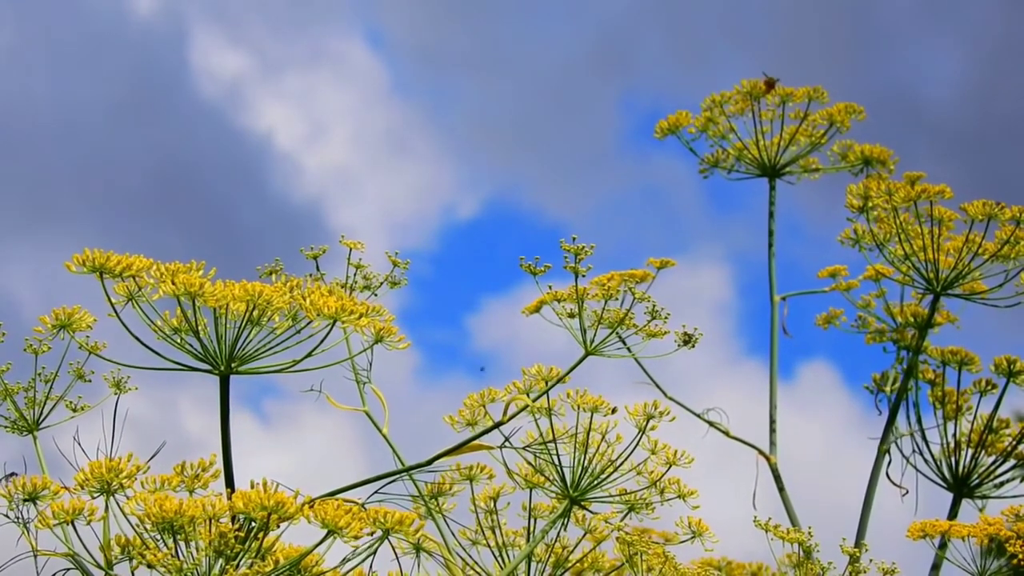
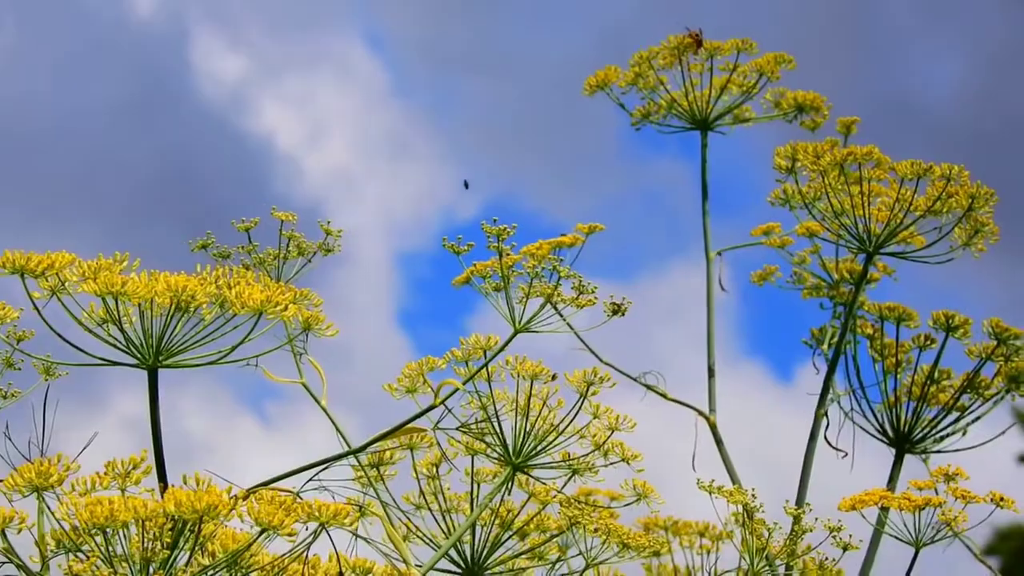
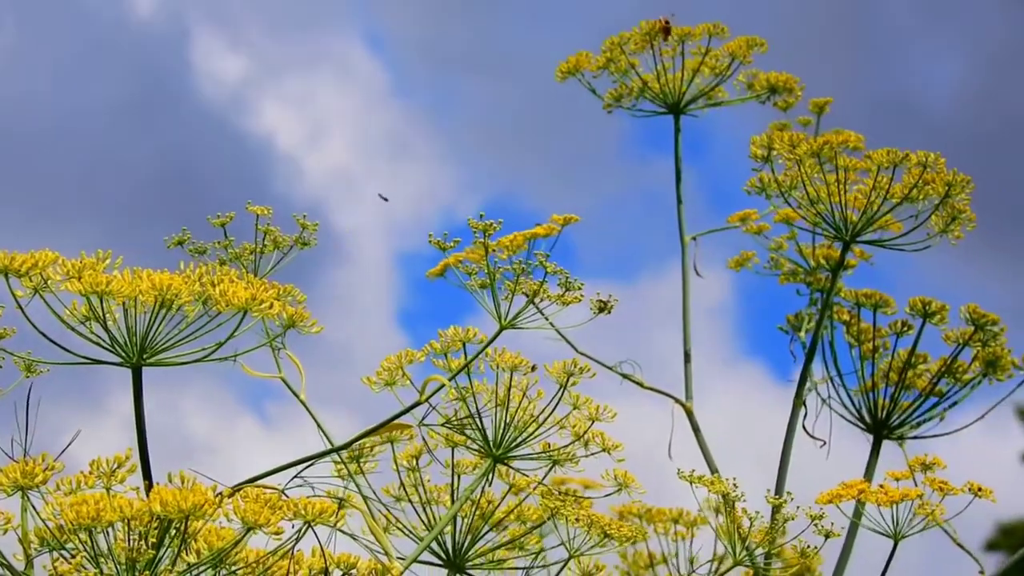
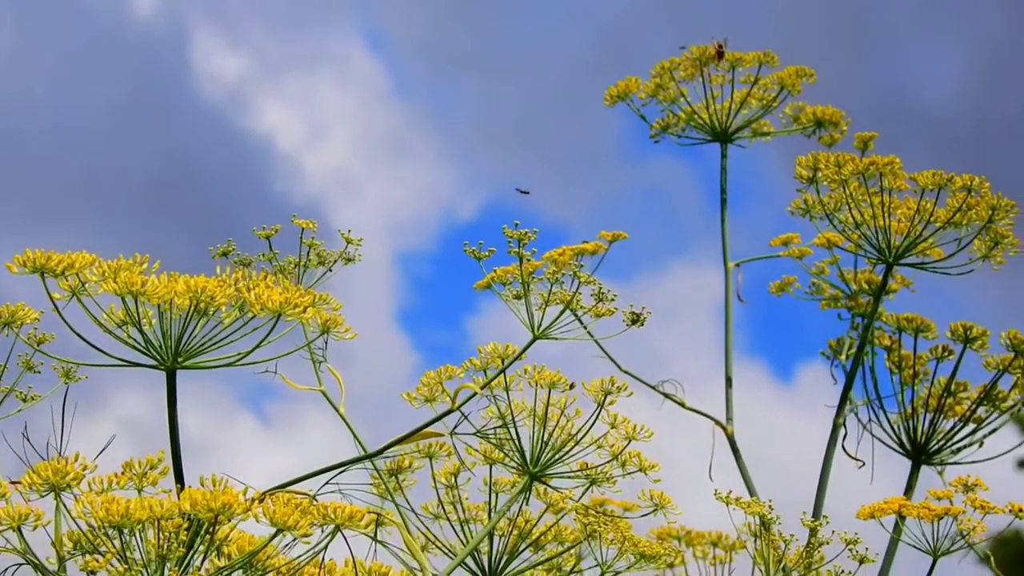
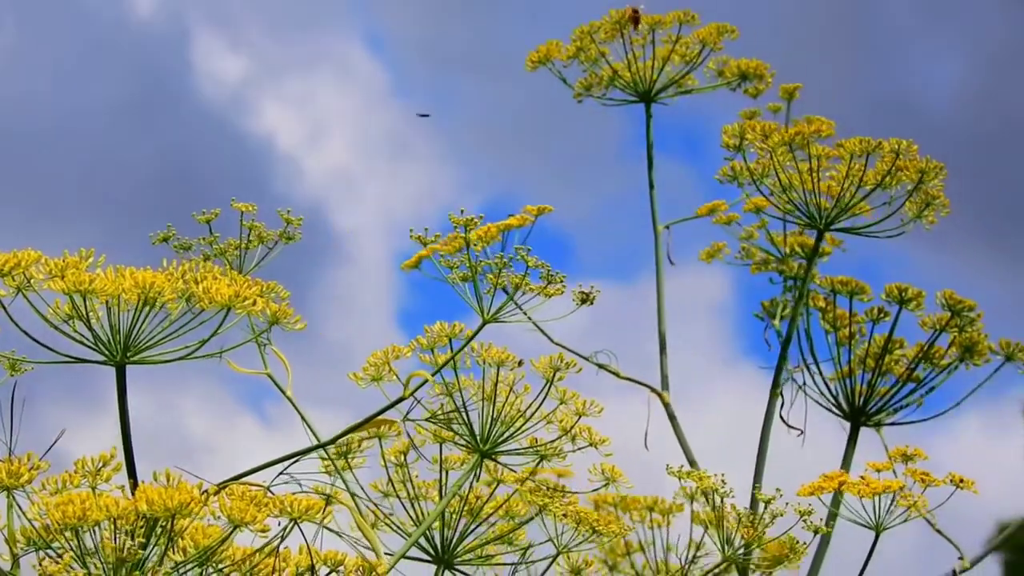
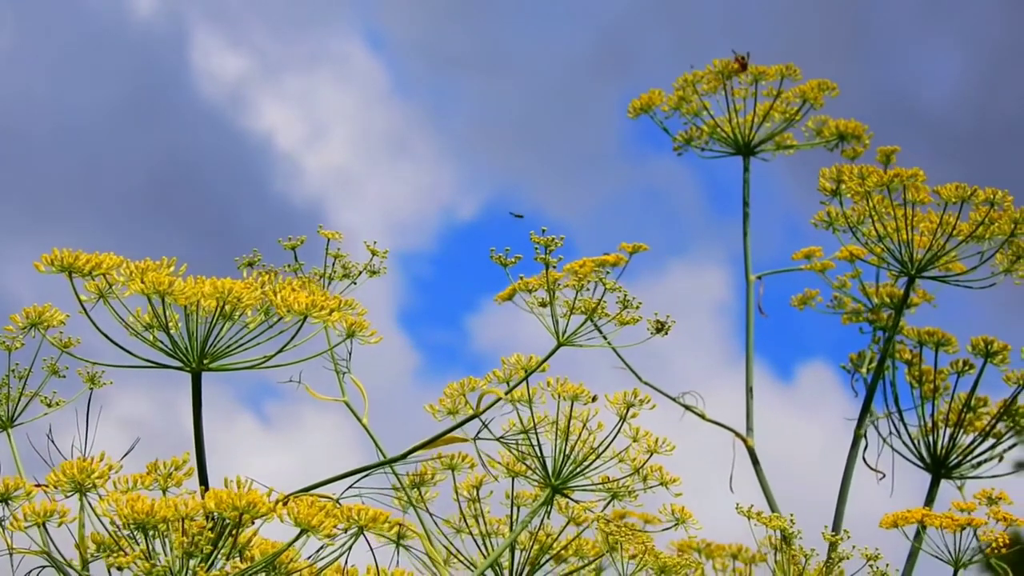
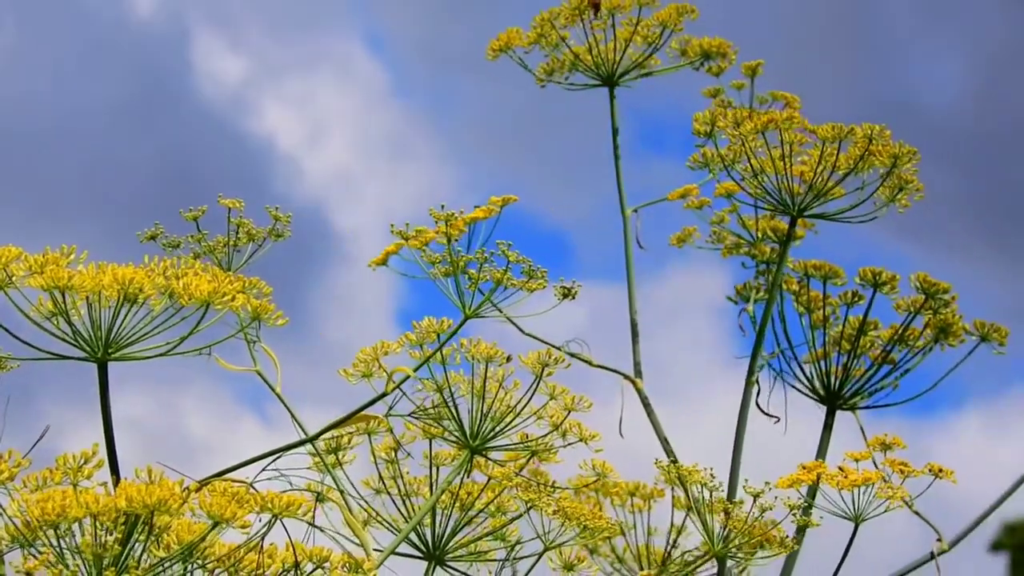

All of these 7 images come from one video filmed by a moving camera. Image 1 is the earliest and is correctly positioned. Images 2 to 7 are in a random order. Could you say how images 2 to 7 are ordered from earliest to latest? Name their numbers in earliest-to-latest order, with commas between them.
6, 4, 2, 3, 5, 7
